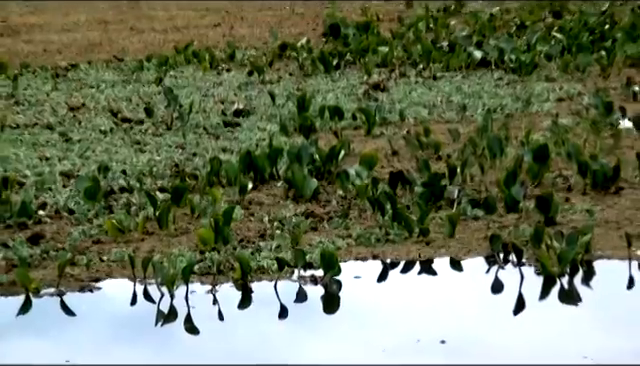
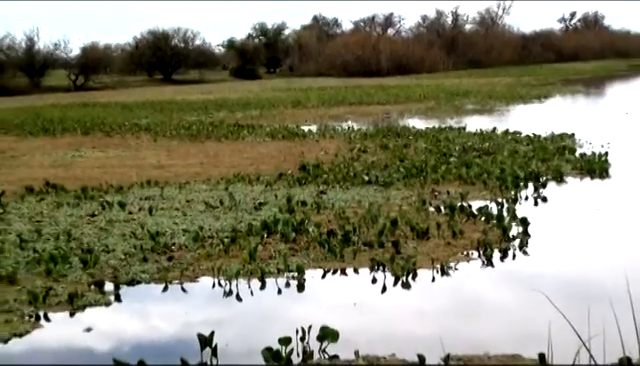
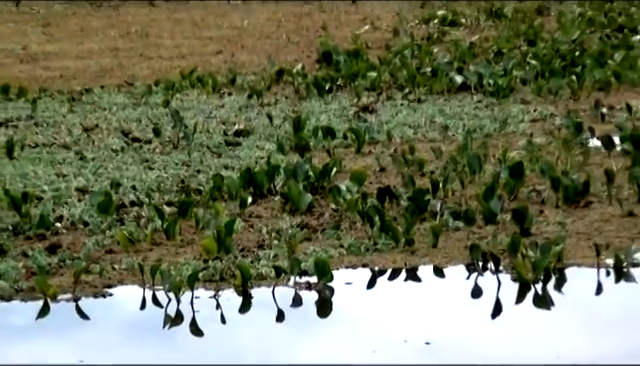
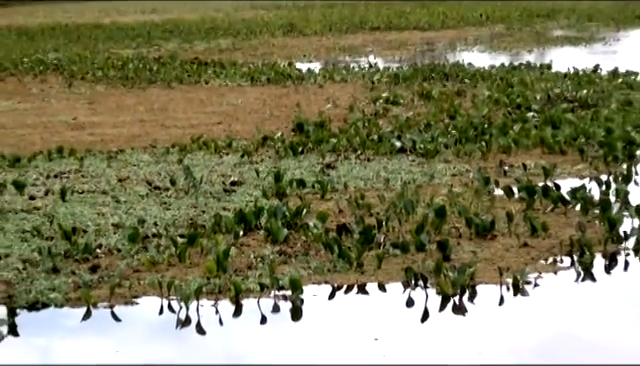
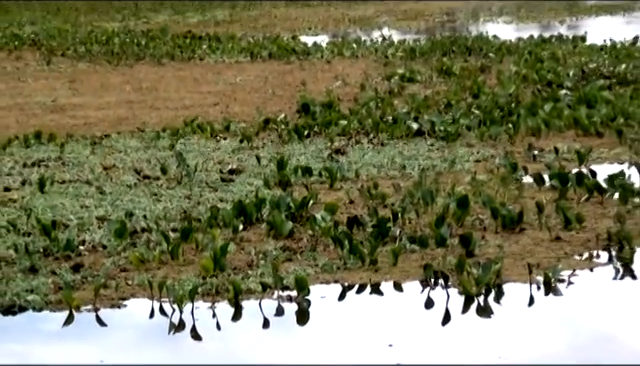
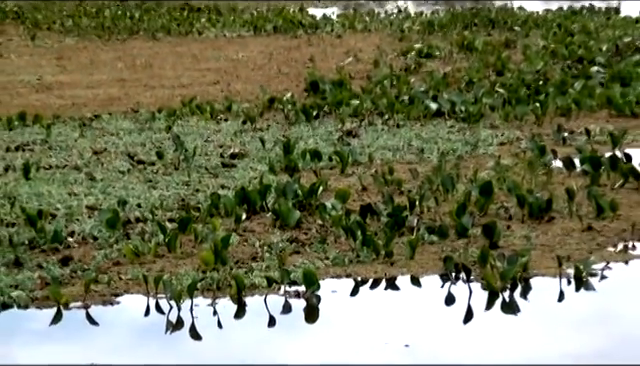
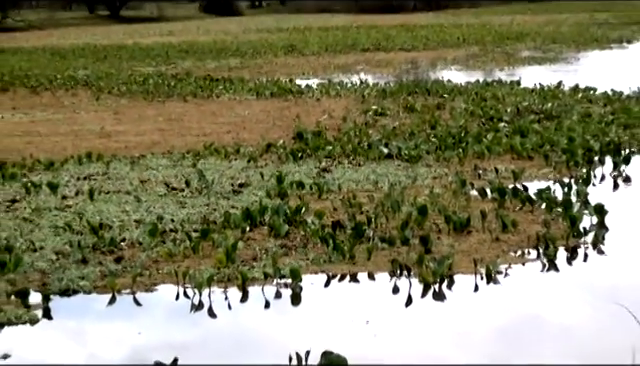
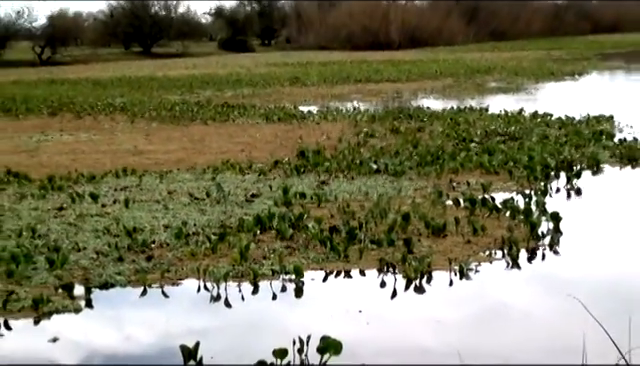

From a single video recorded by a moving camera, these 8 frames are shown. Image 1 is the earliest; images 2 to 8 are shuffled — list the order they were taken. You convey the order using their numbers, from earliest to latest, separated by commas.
3, 6, 5, 4, 7, 8, 2
